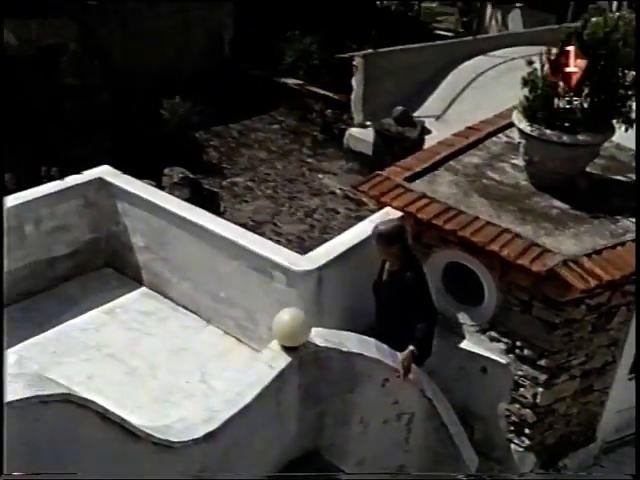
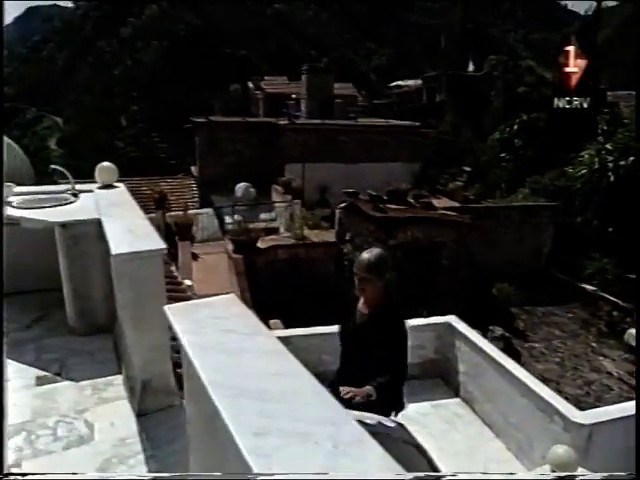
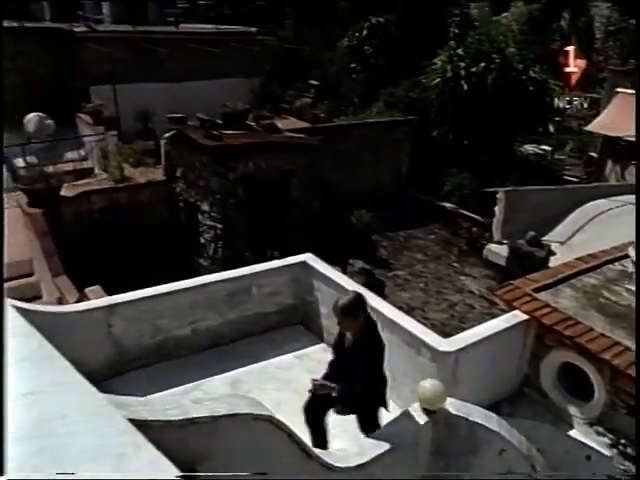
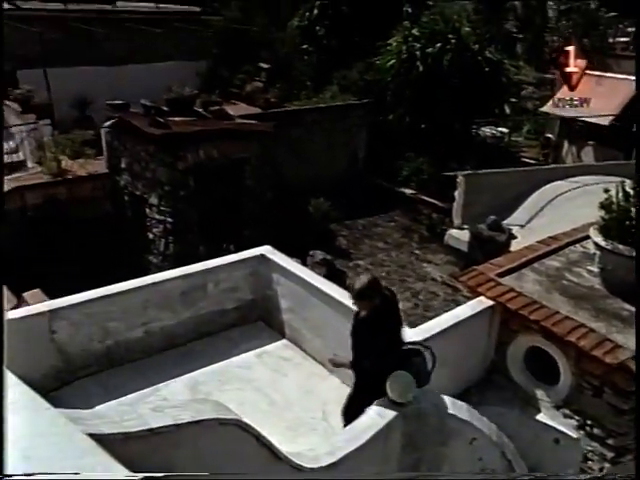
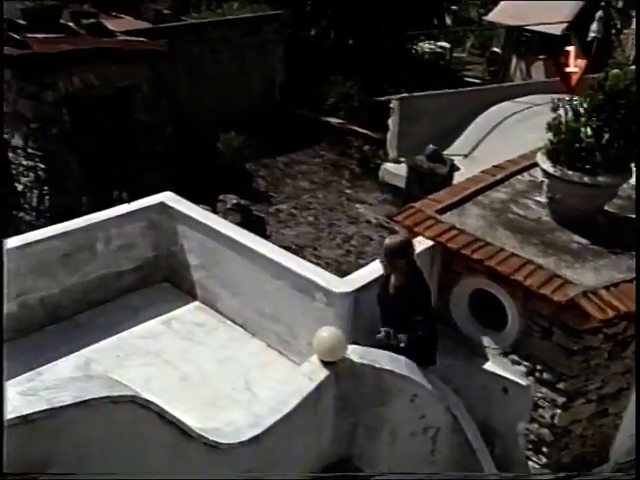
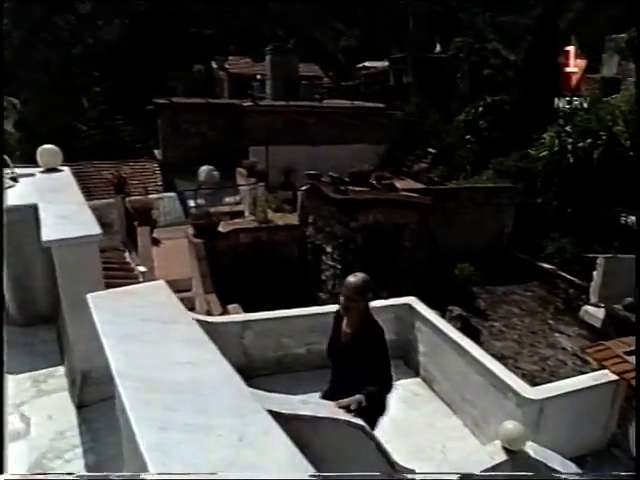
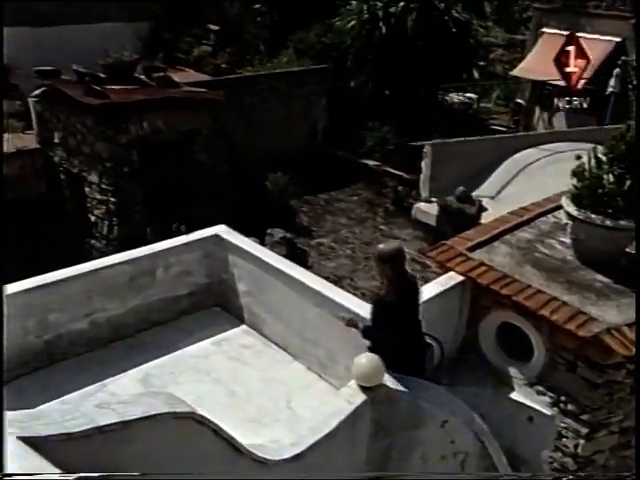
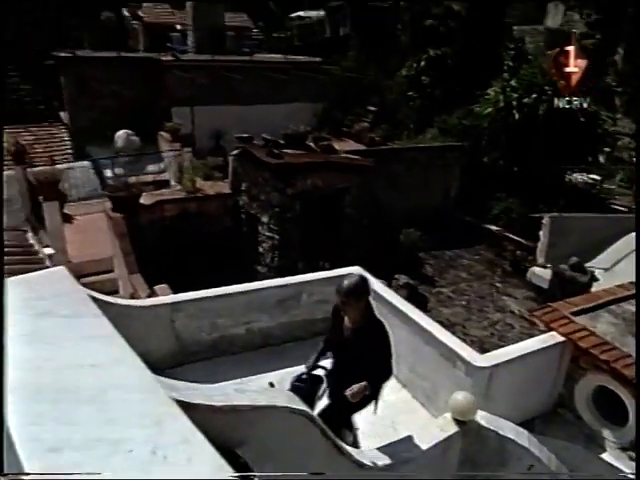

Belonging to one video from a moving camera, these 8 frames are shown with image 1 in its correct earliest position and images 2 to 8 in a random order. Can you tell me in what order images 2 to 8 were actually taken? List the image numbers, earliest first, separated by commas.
5, 7, 4, 3, 8, 6, 2
